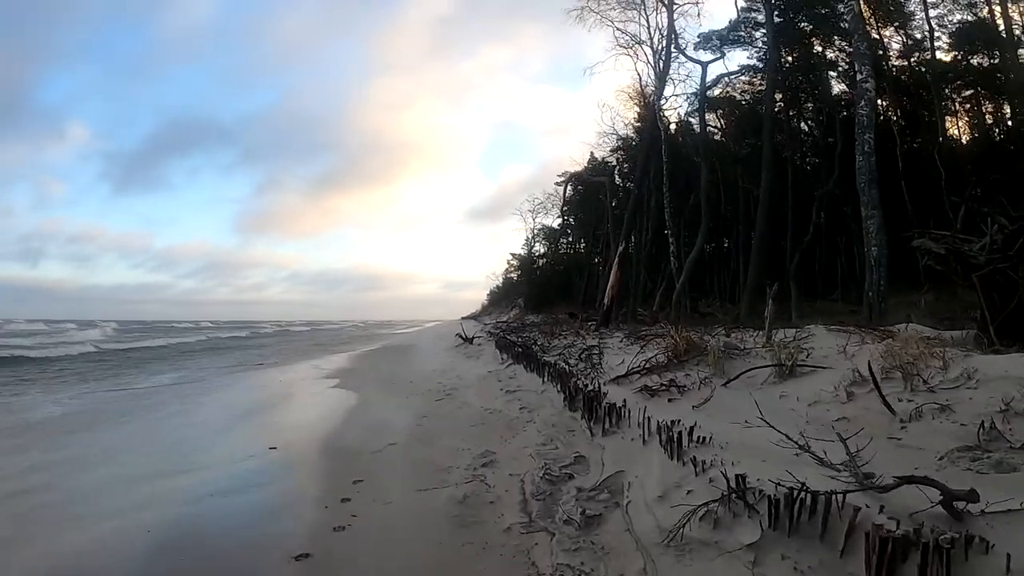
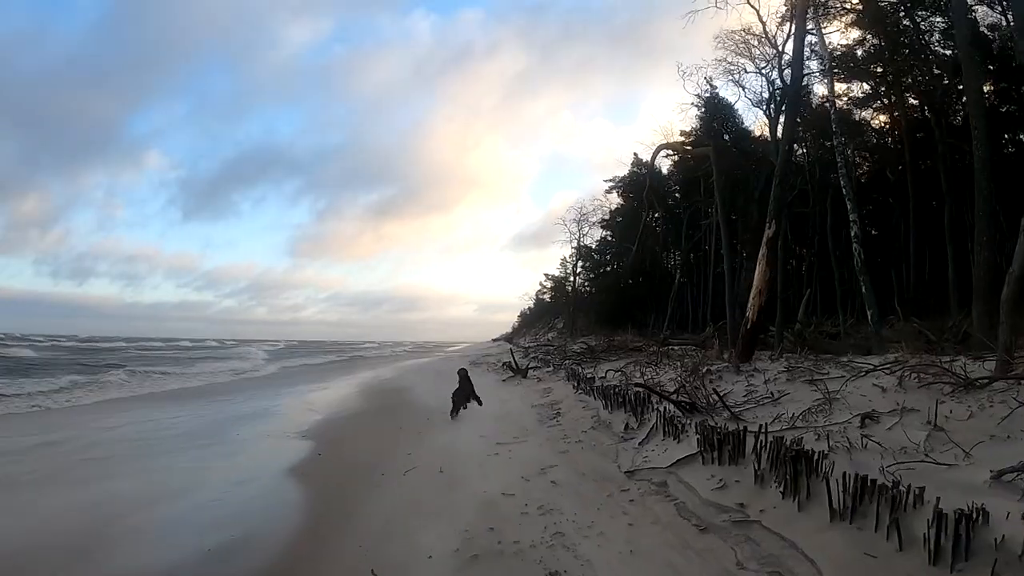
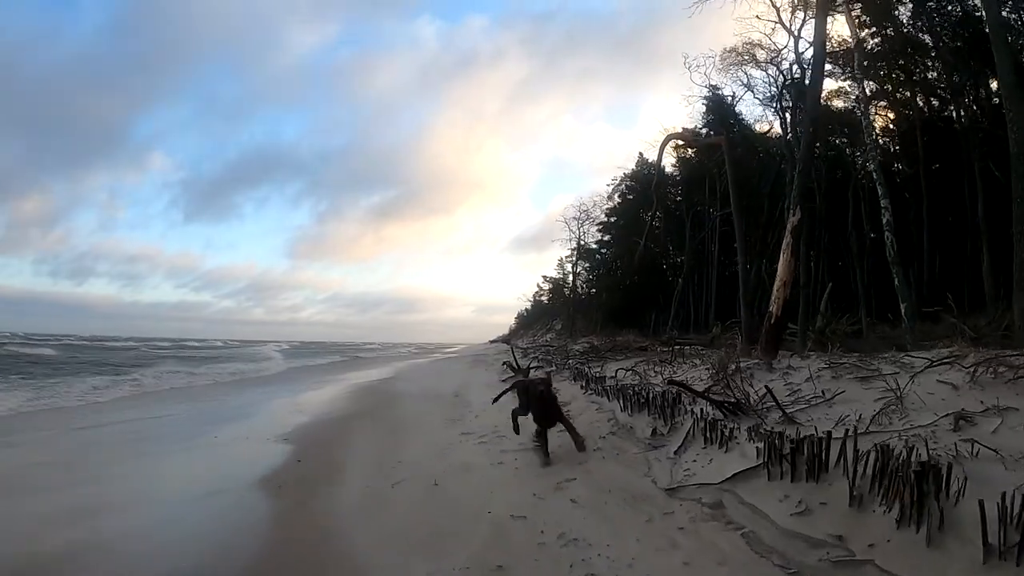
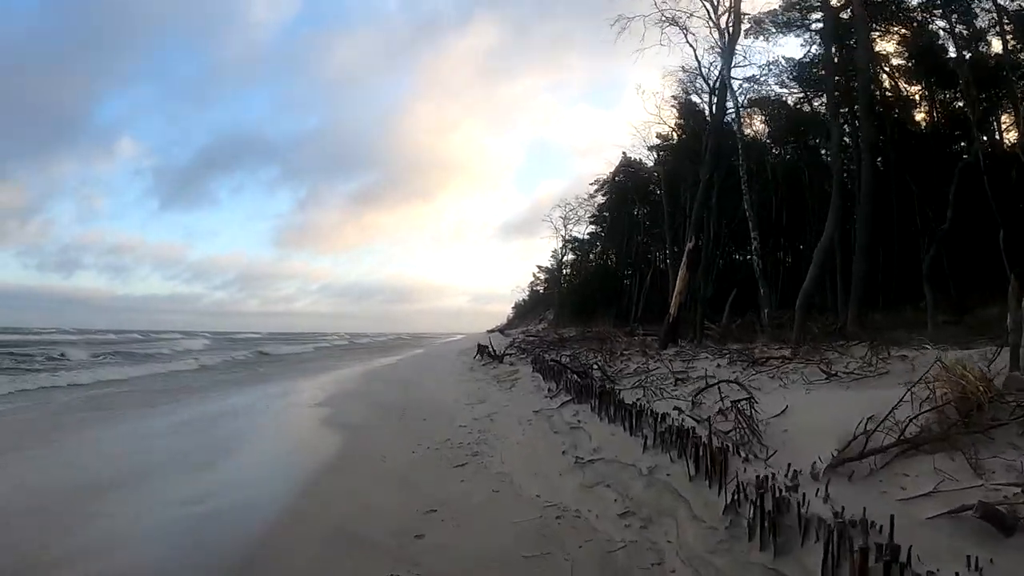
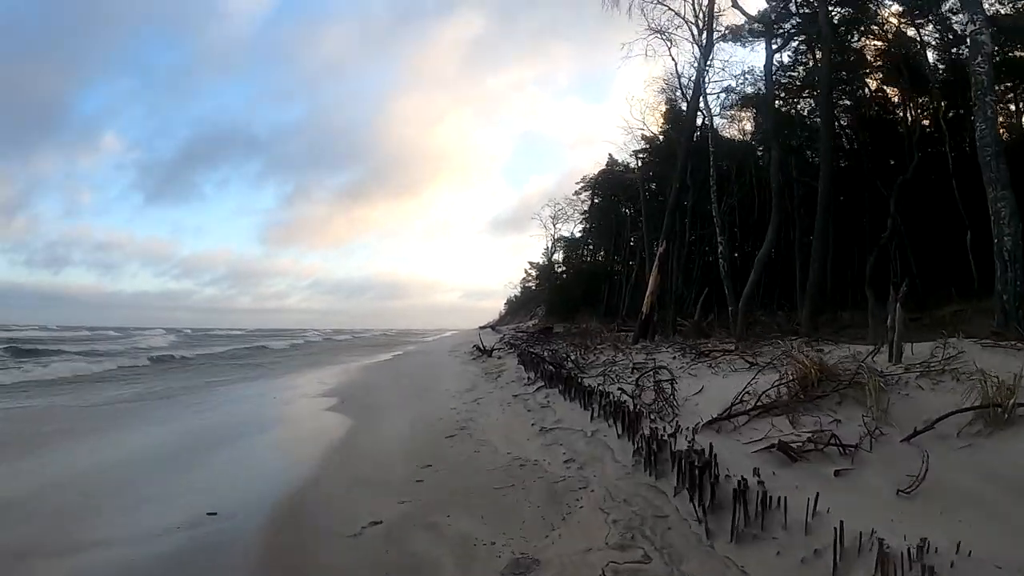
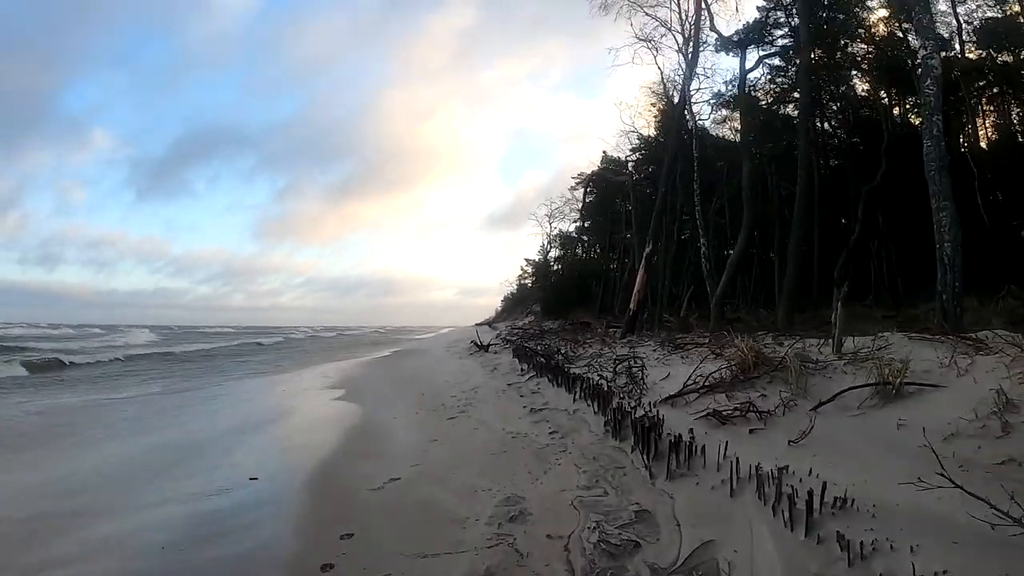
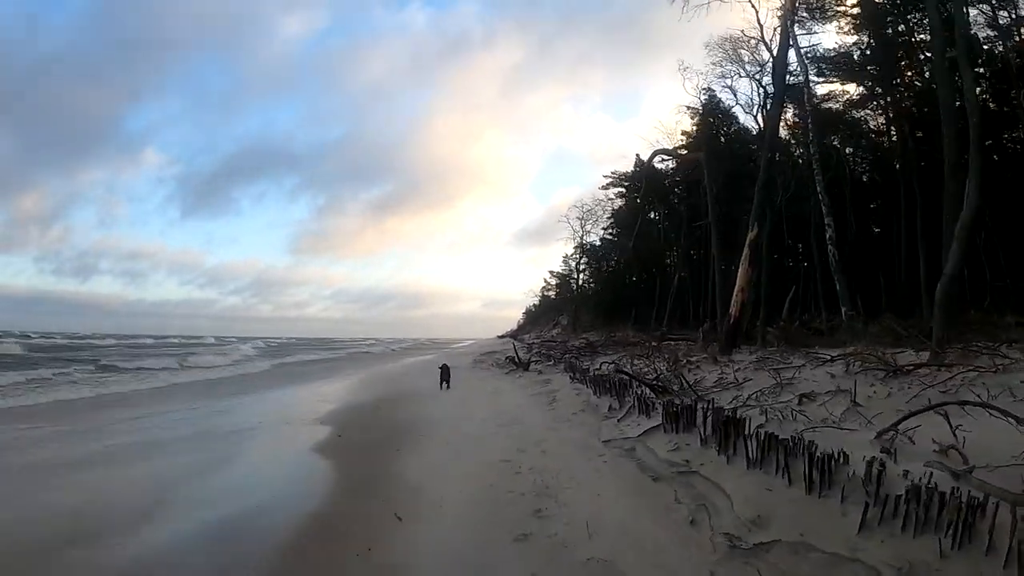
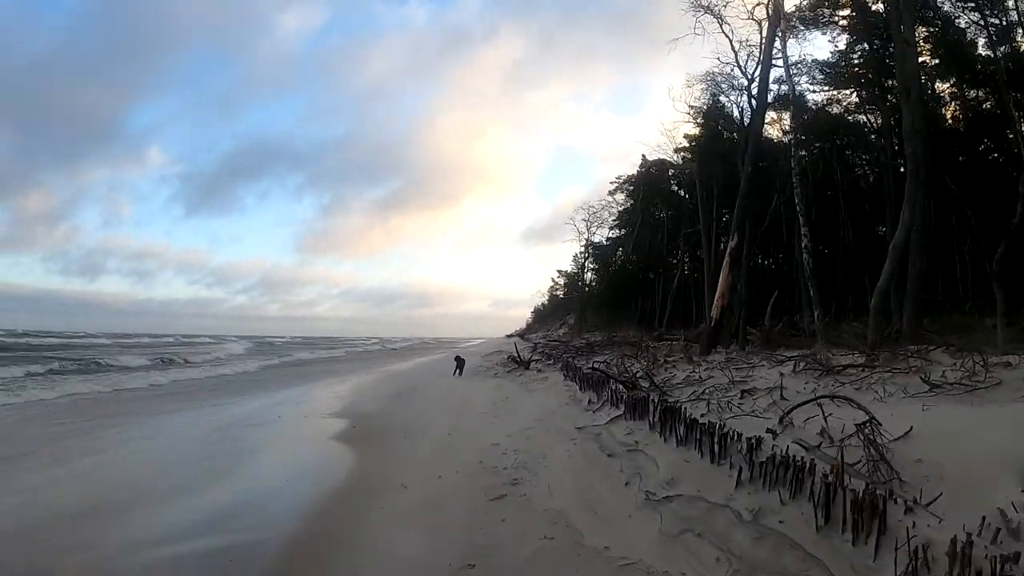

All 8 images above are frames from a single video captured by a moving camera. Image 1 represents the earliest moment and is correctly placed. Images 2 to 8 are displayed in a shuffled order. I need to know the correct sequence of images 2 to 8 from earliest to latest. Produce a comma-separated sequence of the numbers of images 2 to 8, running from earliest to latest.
6, 5, 4, 8, 7, 2, 3
